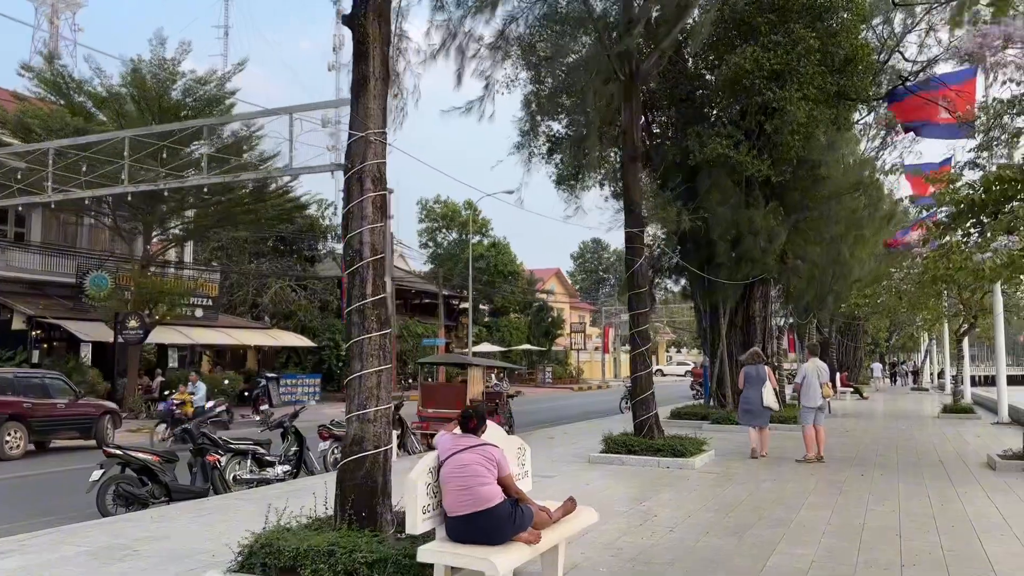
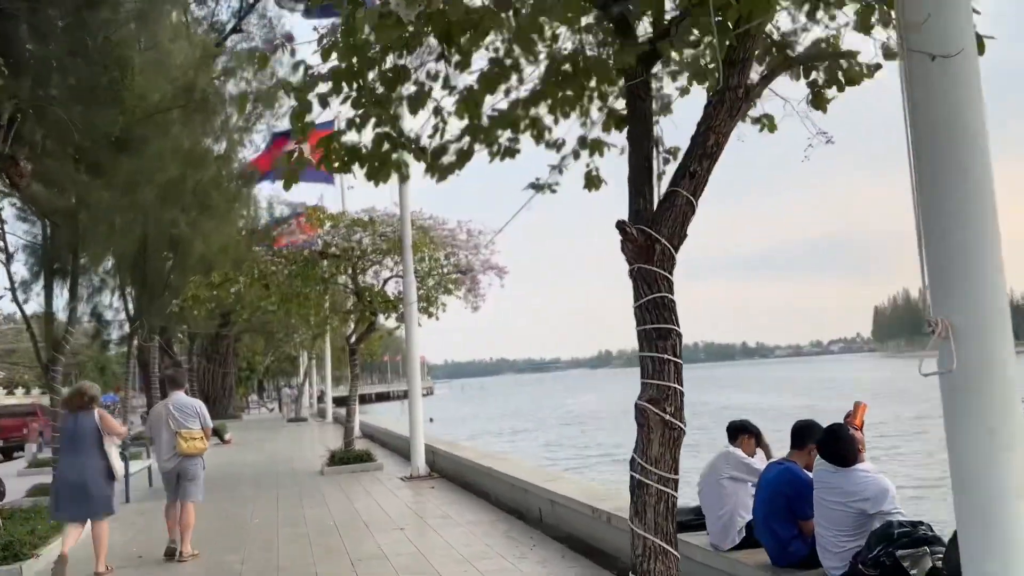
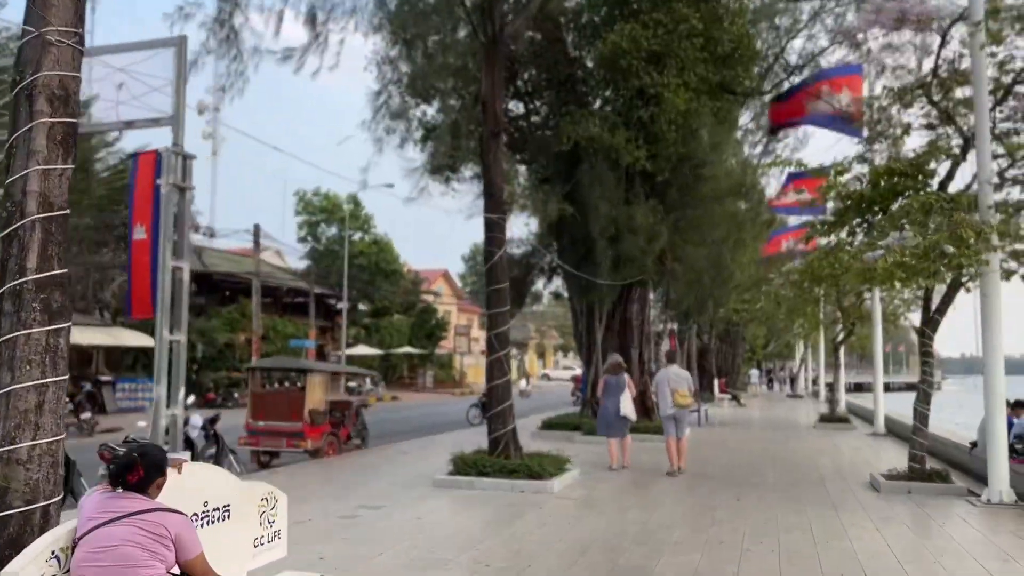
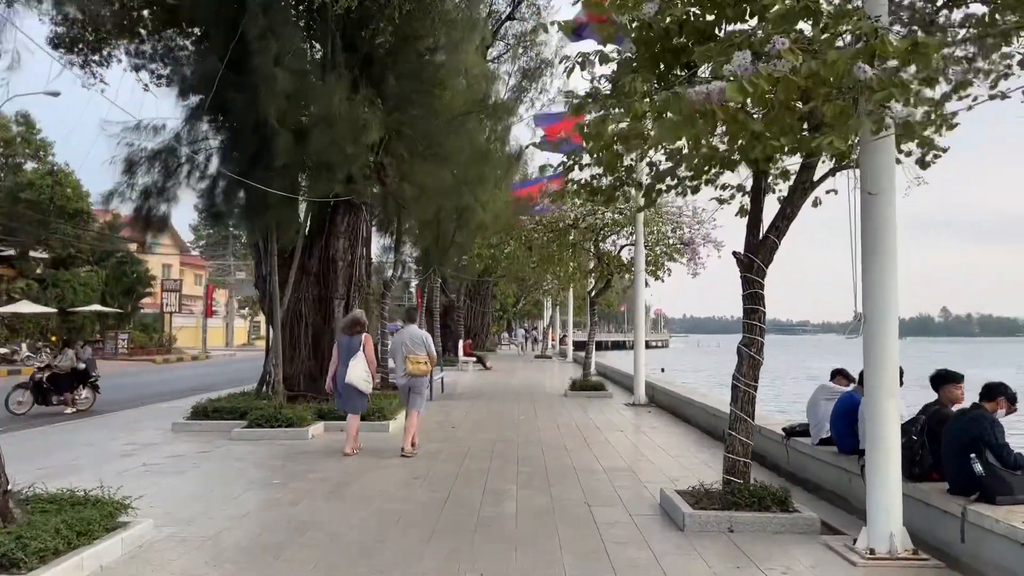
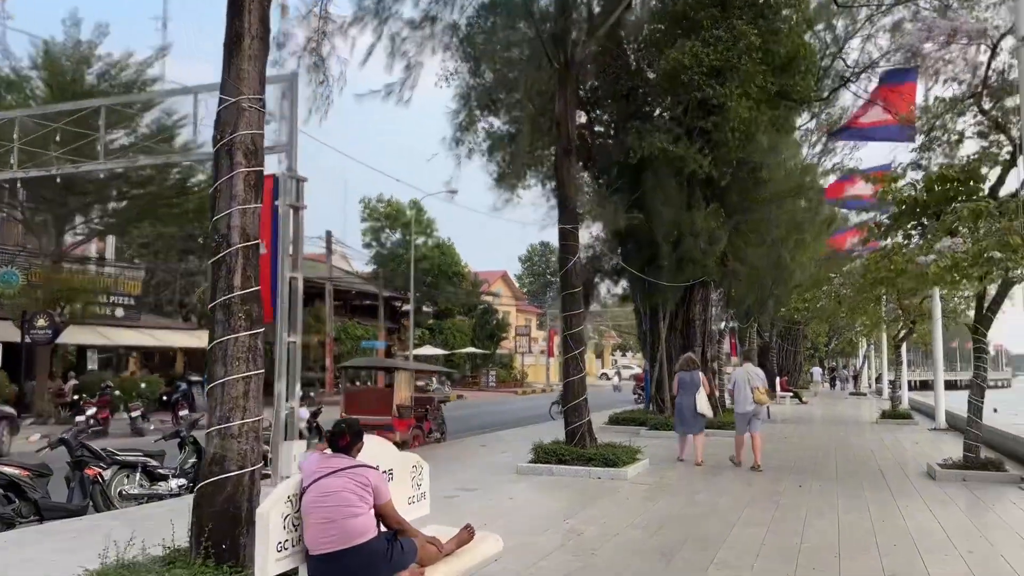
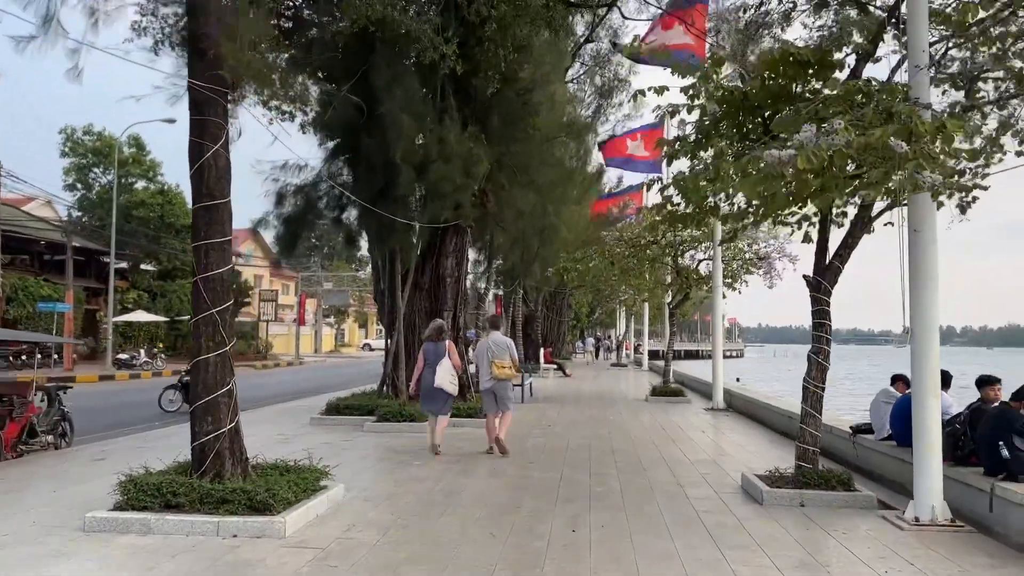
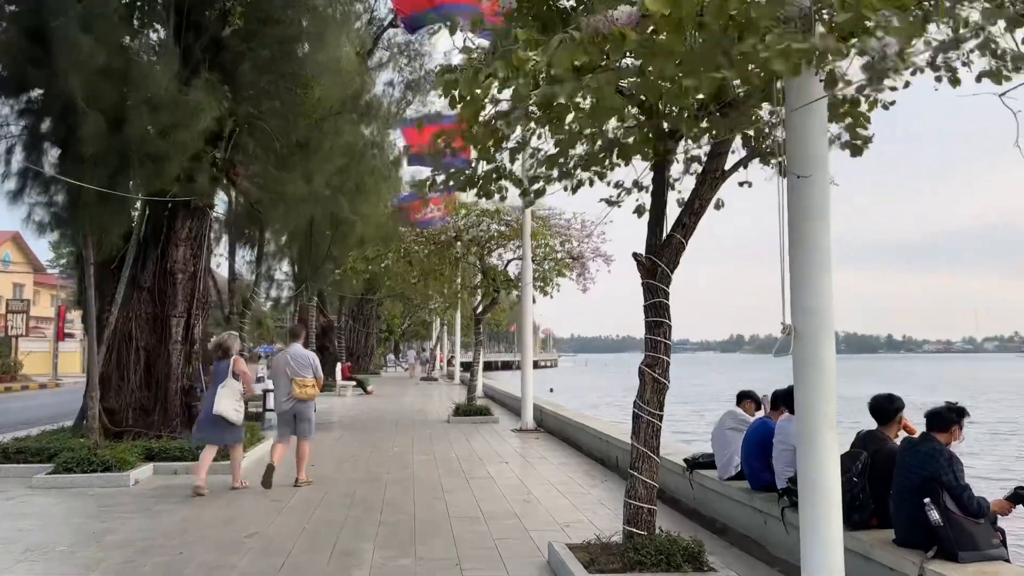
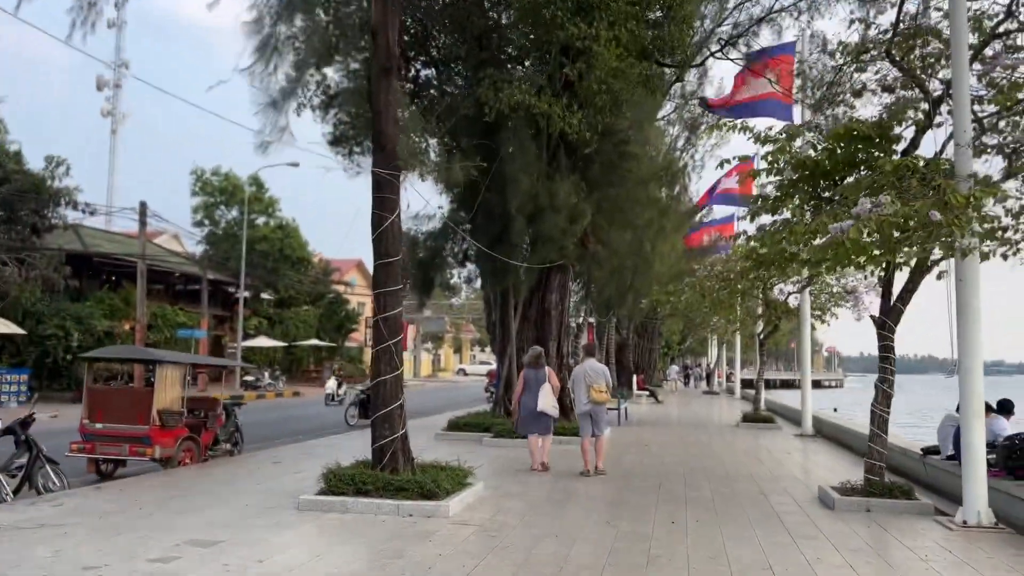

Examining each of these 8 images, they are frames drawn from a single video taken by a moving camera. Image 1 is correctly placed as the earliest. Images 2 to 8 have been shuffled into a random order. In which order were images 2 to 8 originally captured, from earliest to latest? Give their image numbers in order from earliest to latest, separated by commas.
5, 3, 8, 6, 4, 7, 2
